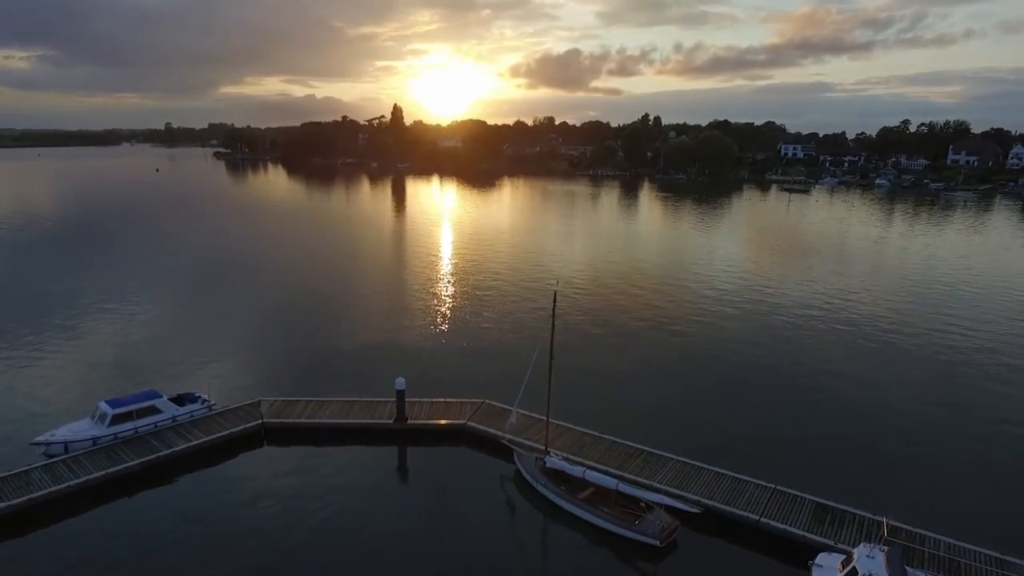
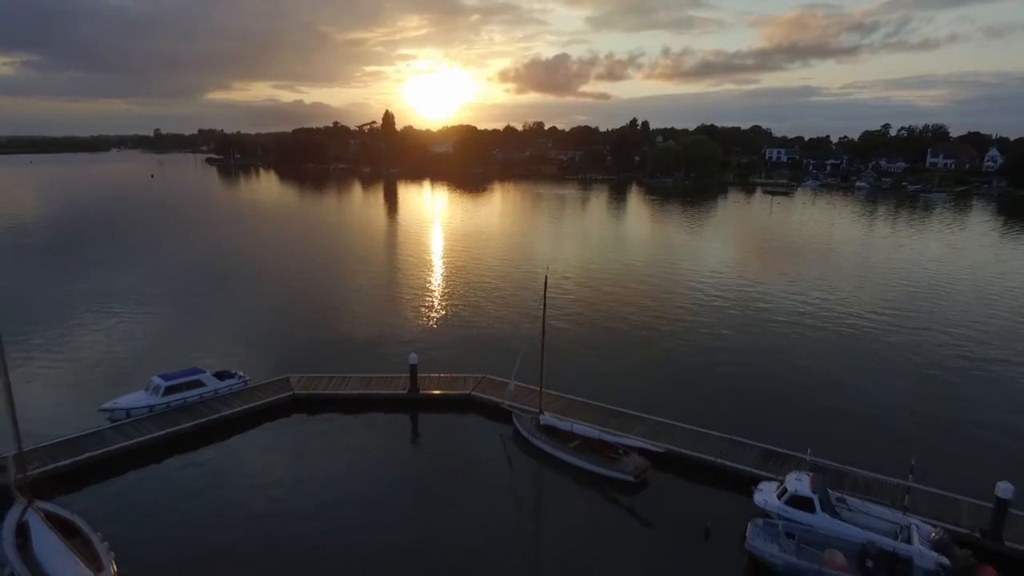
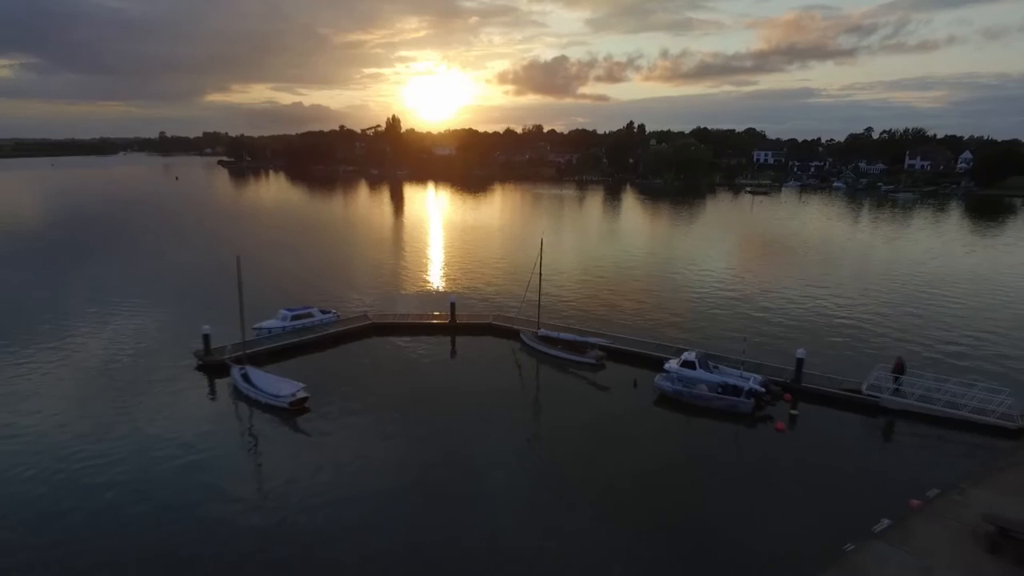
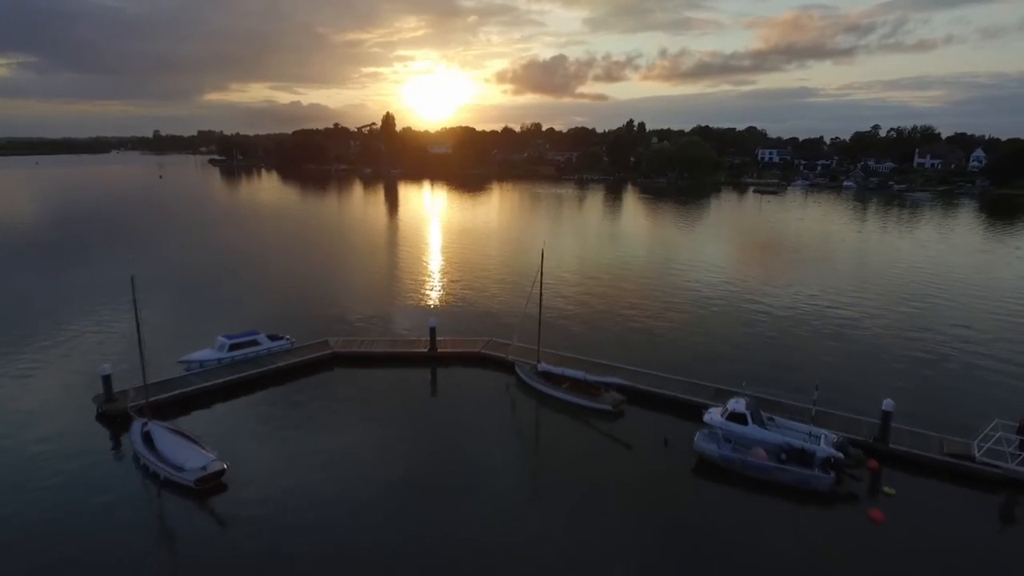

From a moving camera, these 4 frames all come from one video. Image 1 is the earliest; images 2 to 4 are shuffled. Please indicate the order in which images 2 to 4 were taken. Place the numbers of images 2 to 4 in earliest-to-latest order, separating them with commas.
2, 4, 3
